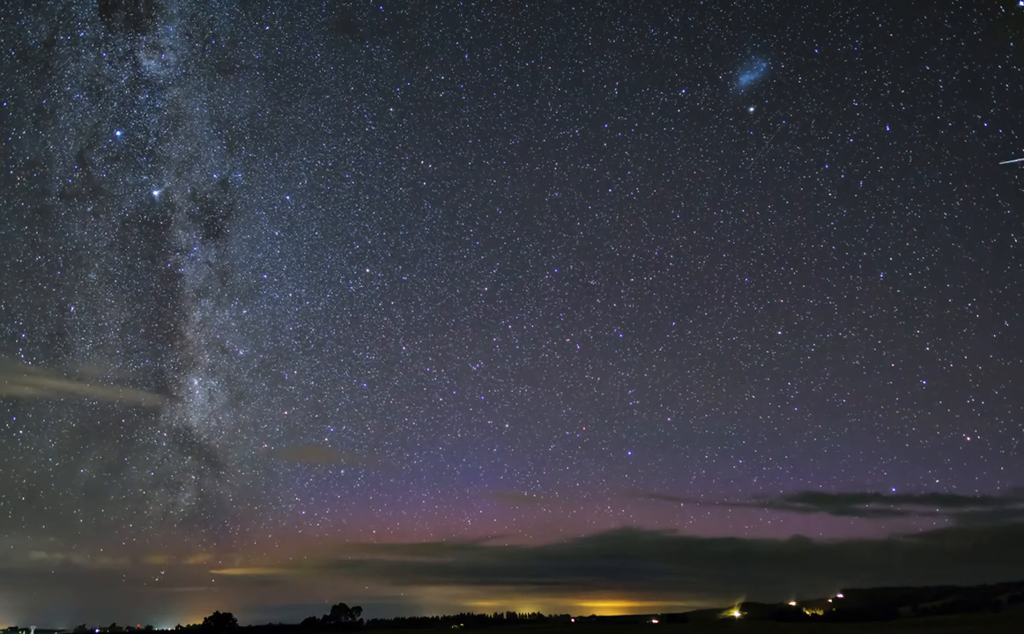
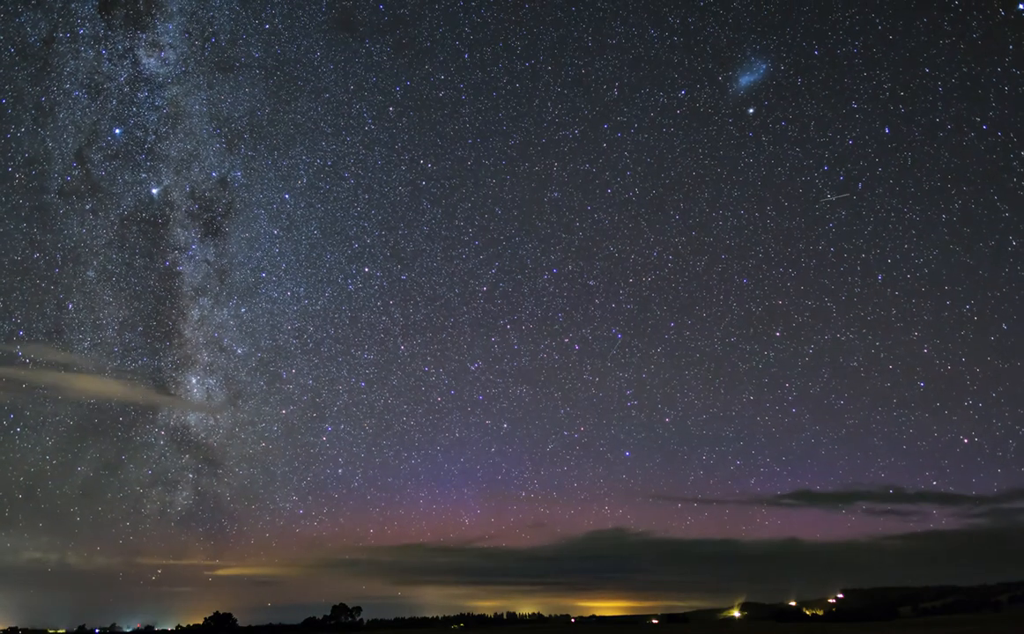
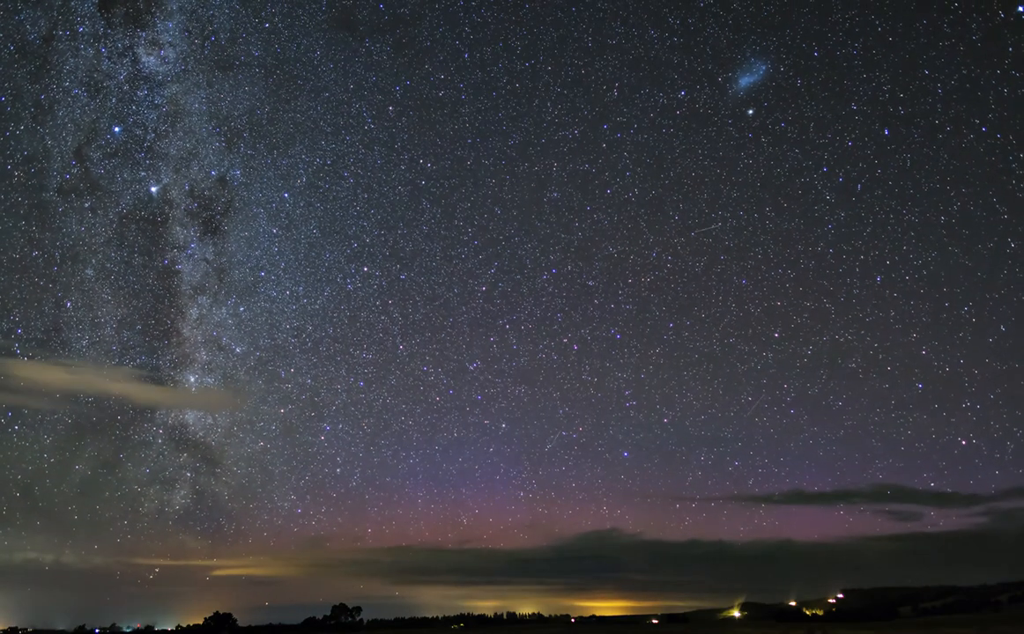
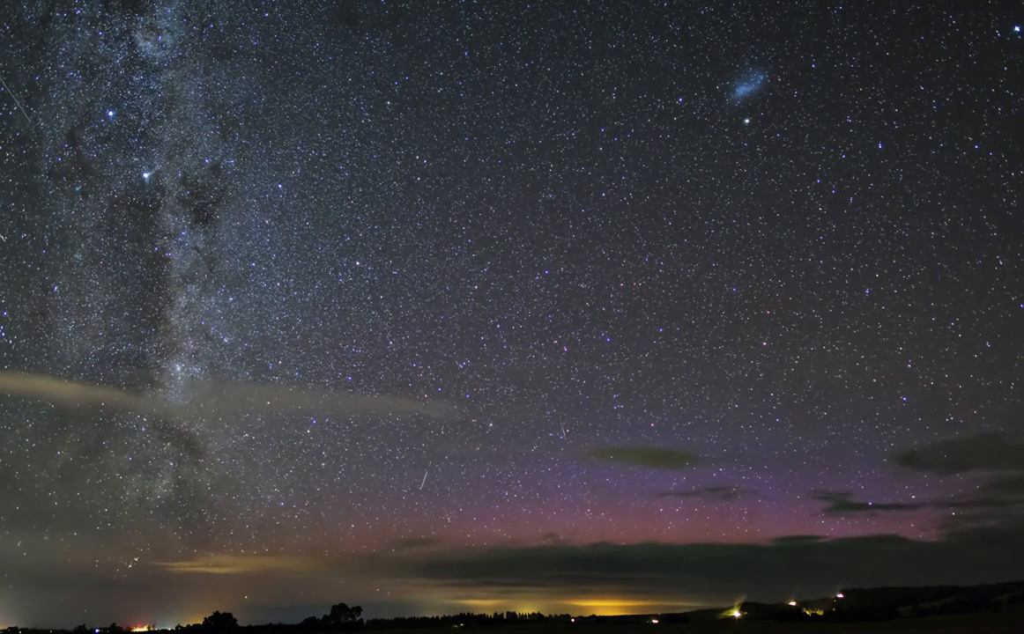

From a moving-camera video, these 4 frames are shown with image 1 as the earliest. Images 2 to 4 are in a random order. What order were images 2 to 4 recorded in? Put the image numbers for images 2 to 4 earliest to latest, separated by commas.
2, 3, 4
